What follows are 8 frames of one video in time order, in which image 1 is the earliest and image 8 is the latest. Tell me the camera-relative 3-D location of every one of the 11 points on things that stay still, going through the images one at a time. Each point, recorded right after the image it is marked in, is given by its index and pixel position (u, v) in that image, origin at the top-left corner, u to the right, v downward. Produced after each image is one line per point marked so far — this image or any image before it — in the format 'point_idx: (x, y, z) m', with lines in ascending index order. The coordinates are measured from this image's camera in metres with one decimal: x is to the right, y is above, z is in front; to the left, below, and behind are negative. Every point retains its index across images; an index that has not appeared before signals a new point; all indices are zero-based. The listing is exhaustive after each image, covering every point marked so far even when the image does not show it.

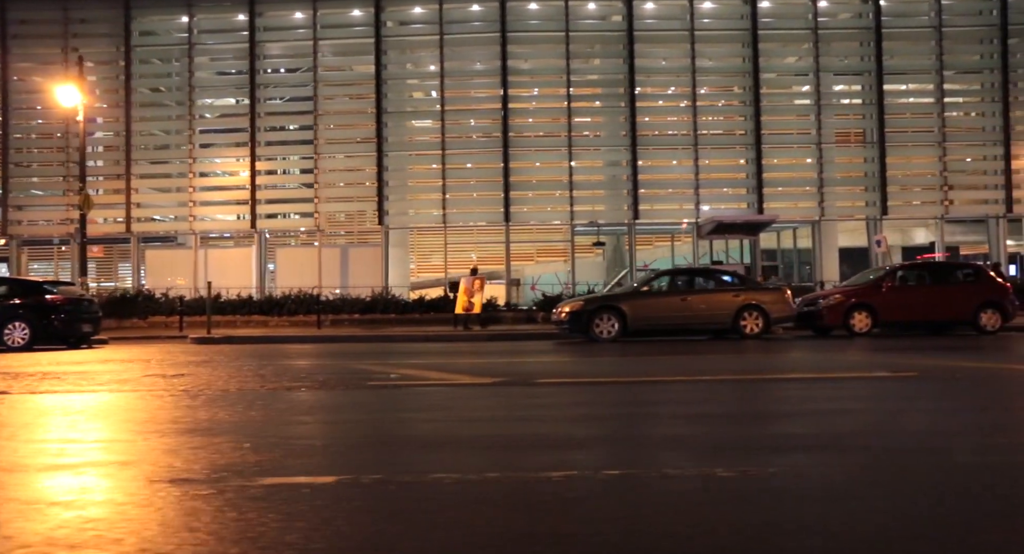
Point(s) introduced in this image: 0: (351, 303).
0: (-4.1, -0.6, +16.8) m
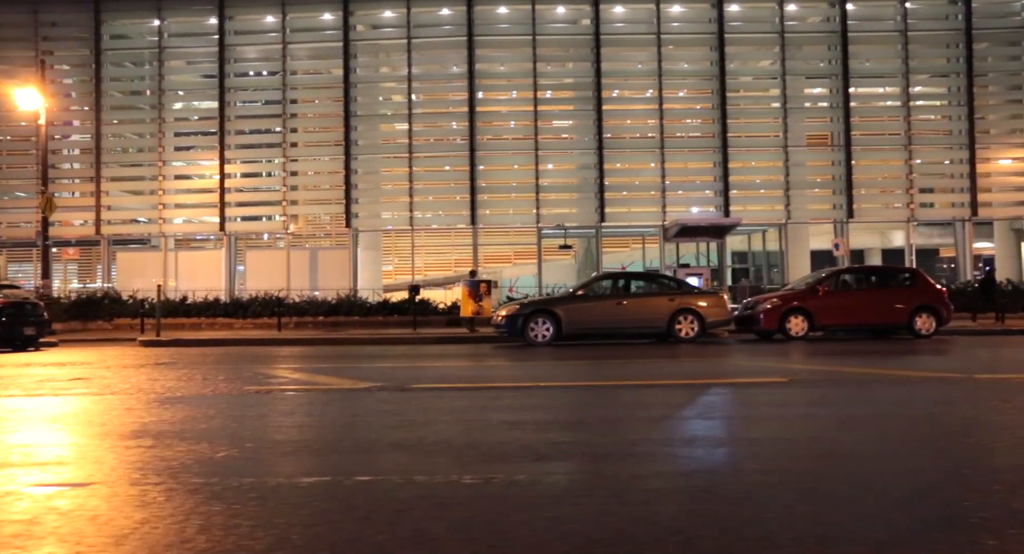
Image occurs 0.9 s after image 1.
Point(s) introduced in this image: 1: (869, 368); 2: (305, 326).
0: (-5.0, -0.7, +16.9) m
1: (+5.2, -1.4, +9.5) m
2: (-5.3, -1.2, +16.6) m
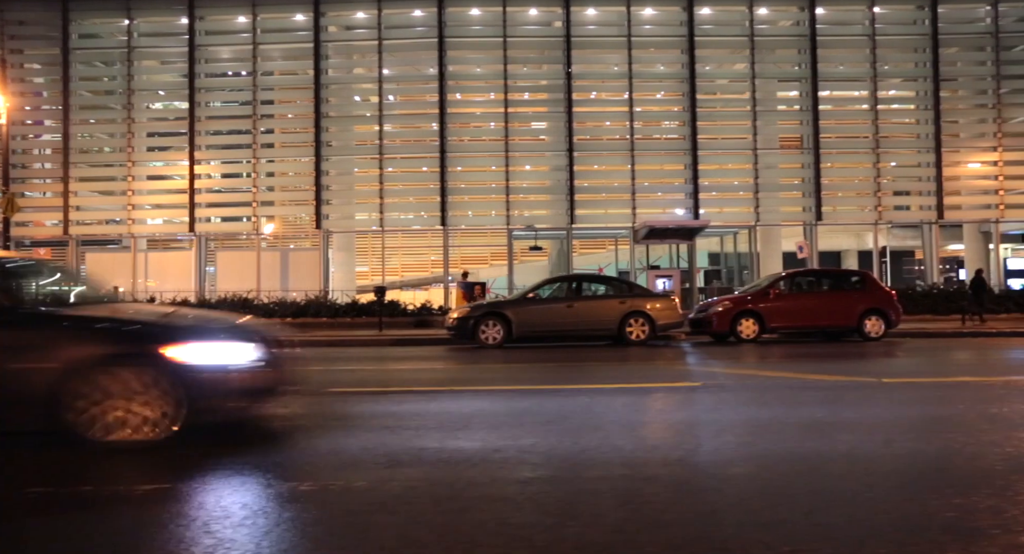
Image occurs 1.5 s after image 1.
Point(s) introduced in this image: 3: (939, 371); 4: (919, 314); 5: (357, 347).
0: (-5.8, -0.7, +16.9) m
1: (+4.5, -1.4, +9.6) m
2: (-6.1, -1.3, +16.6) m
3: (+6.3, -1.5, +9.5) m
4: (+10.5, -0.9, +17.0) m
5: (-3.3, -1.5, +13.8) m
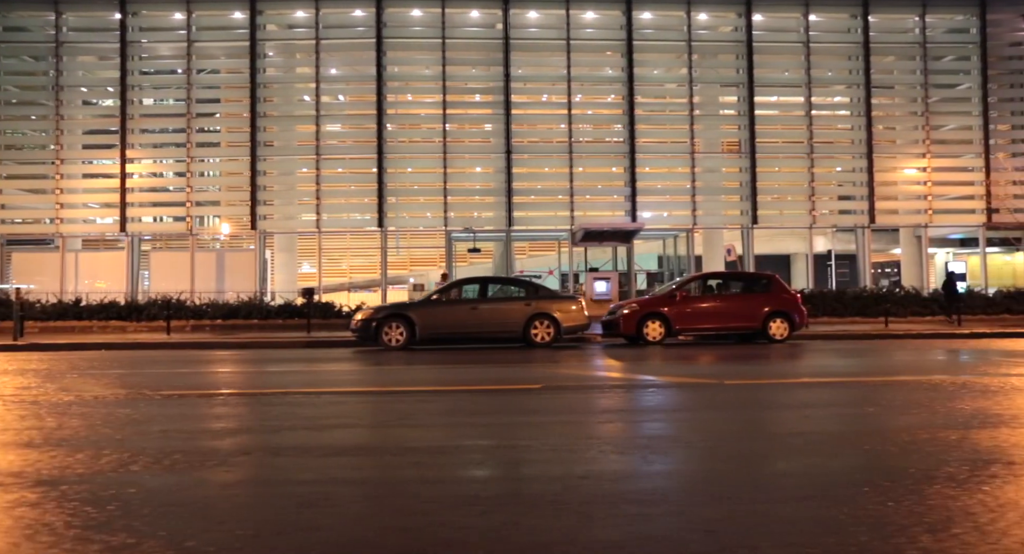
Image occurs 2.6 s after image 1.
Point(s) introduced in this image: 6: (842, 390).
0: (-7.5, -0.8, +16.6) m
1: (+3.1, -1.5, +9.7) m
2: (-7.7, -1.3, +16.3) m
3: (+4.9, -1.5, +9.7) m
4: (+8.8, -1.0, +17.3) m
5: (-4.8, -1.5, +13.6) m
6: (+4.5, -1.5, +9.3) m
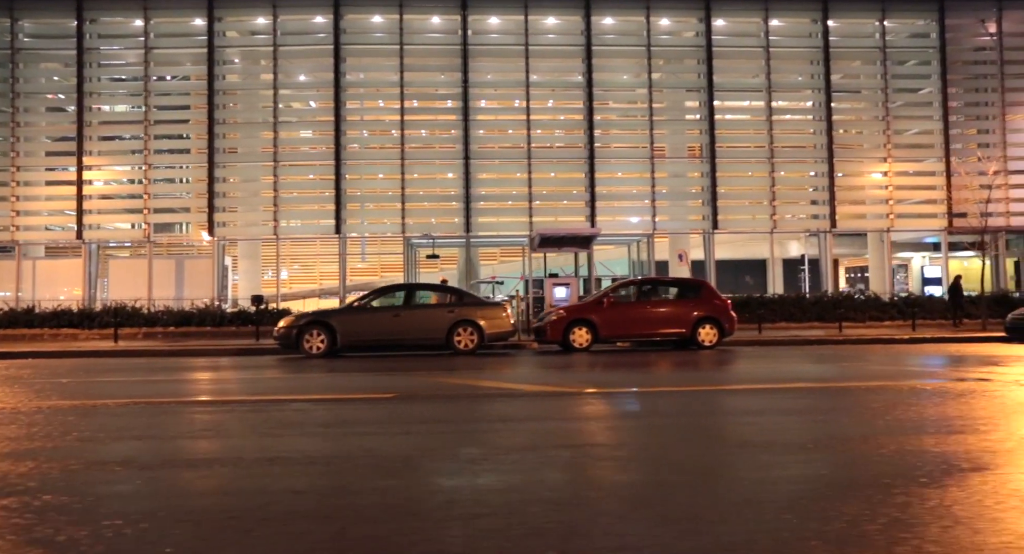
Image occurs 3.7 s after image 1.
0: (-8.6, -0.9, +16.5) m
1: (+2.0, -1.5, +9.7) m
2: (-8.9, -1.5, +16.2) m
3: (+3.8, -1.6, +9.6) m
4: (+7.7, -1.1, +17.3) m
5: (-6.0, -1.6, +13.5) m
6: (+3.4, -1.6, +9.2) m
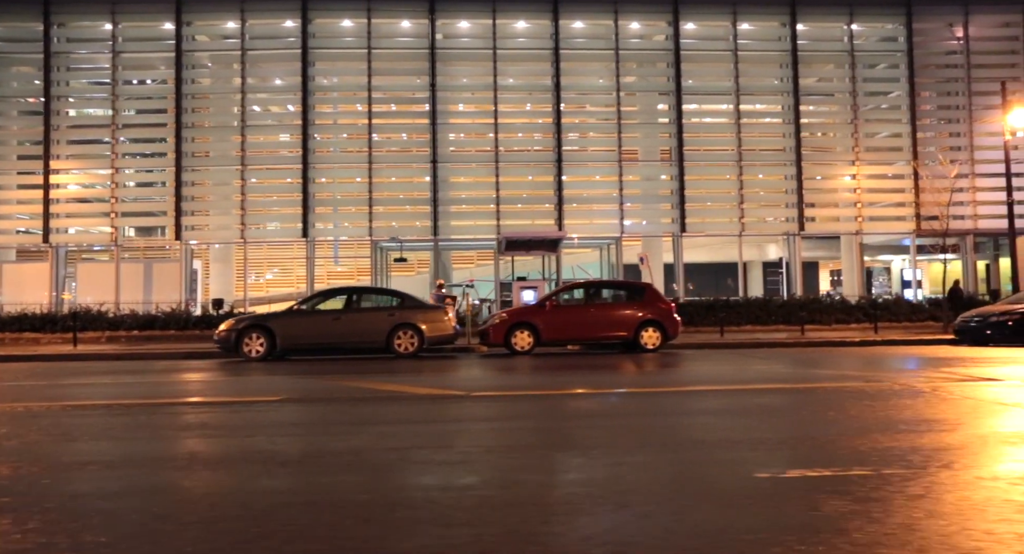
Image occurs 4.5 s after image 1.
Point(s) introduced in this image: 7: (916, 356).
0: (-9.5, -1.0, +16.5) m
1: (+1.1, -1.6, +9.7) m
2: (-9.7, -1.5, +16.2) m
3: (+2.9, -1.7, +9.7) m
4: (+6.8, -1.2, +17.3) m
5: (-6.8, -1.7, +13.5) m
6: (+2.5, -1.7, +9.2) m
7: (+8.4, -1.6, +13.7) m
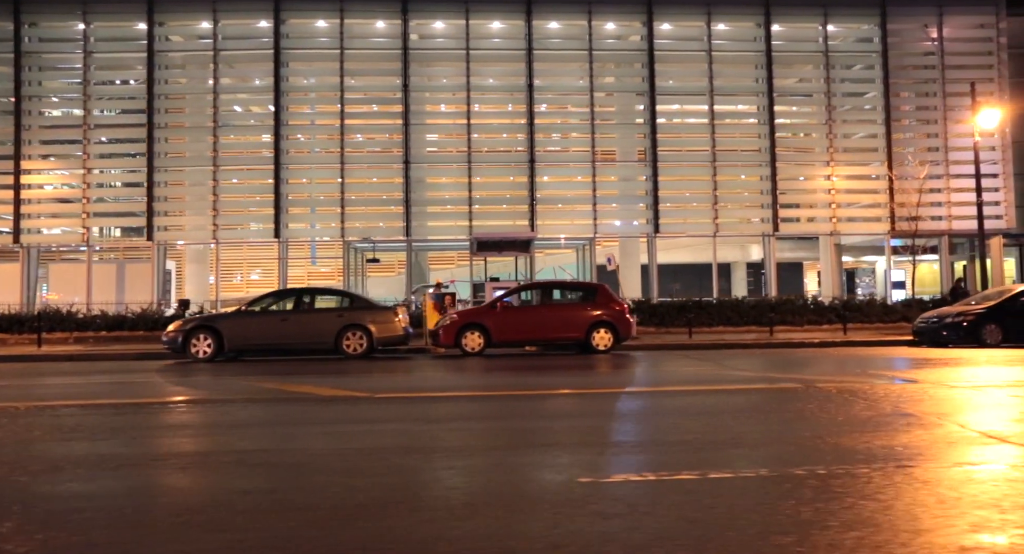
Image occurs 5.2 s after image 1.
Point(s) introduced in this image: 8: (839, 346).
0: (-10.2, -1.0, +16.5) m
1: (+0.4, -1.6, +9.6) m
2: (-10.5, -1.6, +16.1) m
3: (+2.2, -1.7, +9.6) m
4: (+6.0, -1.2, +17.3) m
5: (-7.6, -1.7, +13.5) m
6: (+1.8, -1.7, +9.2) m
7: (+7.6, -1.6, +13.7) m
8: (+7.4, -1.6, +15.0) m
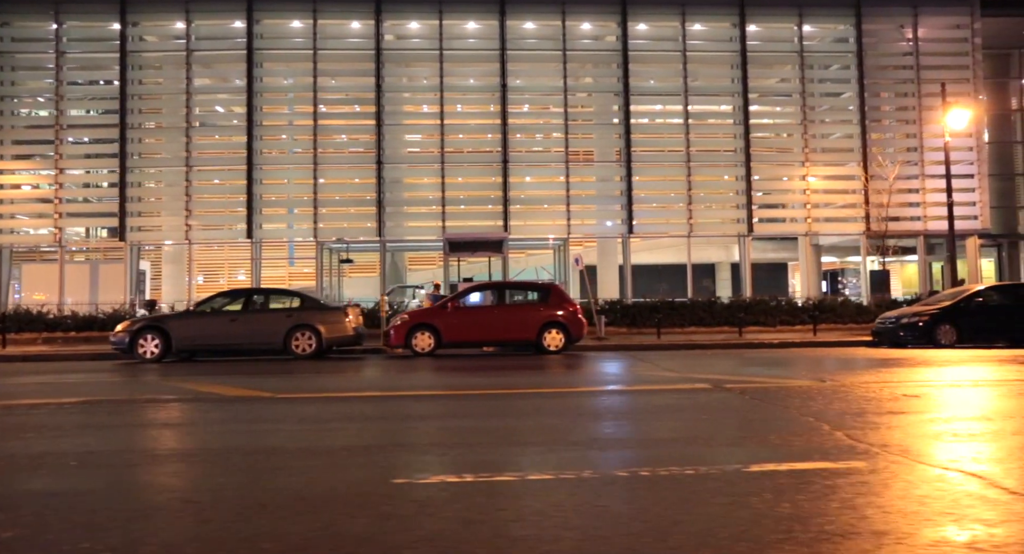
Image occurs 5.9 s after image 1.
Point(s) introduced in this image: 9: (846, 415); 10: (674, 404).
0: (-11.0, -1.1, +16.4) m
1: (-0.4, -1.6, +9.6) m
2: (-11.2, -1.6, +16.1) m
3: (+1.4, -1.7, +9.6) m
4: (+5.3, -1.2, +17.2) m
5: (-8.3, -1.7, +13.5) m
6: (+1.1, -1.7, +9.2) m
7: (+6.9, -1.7, +13.6) m
8: (+6.7, -1.6, +14.9) m
9: (+3.9, -1.6, +7.6) m
10: (+2.1, -1.7, +8.6) m
